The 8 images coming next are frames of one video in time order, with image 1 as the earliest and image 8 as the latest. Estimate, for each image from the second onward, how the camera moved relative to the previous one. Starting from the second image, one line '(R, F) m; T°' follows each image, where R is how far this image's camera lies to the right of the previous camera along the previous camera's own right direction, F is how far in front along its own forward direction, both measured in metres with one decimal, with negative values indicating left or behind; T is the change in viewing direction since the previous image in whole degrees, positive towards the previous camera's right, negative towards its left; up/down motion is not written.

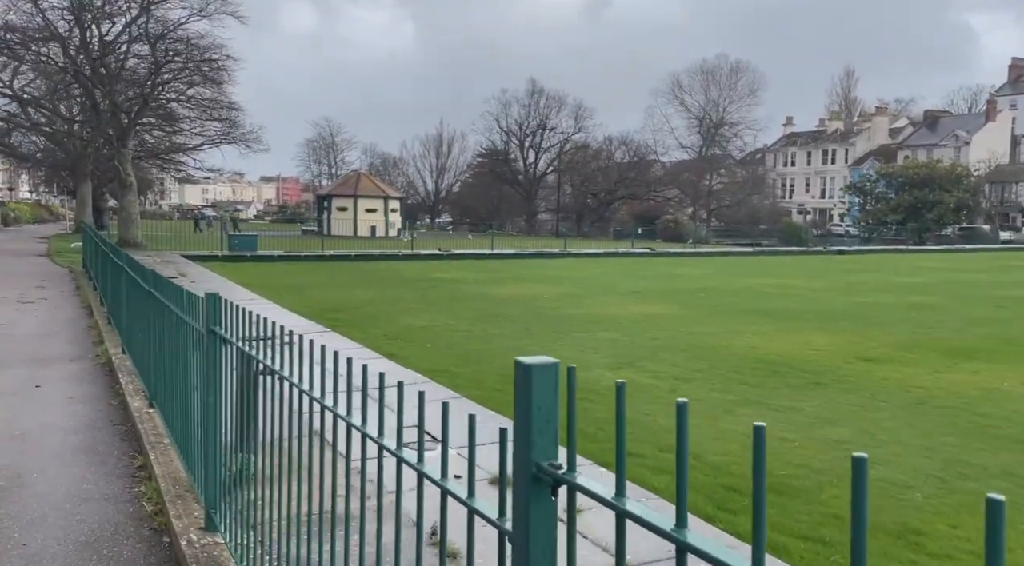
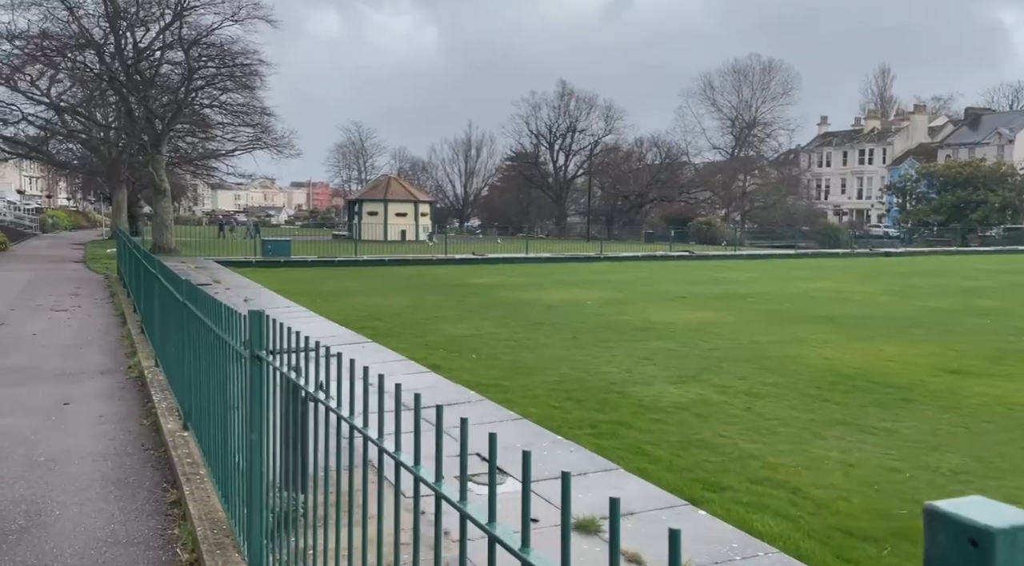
(-0.3, +0.6) m; -2°
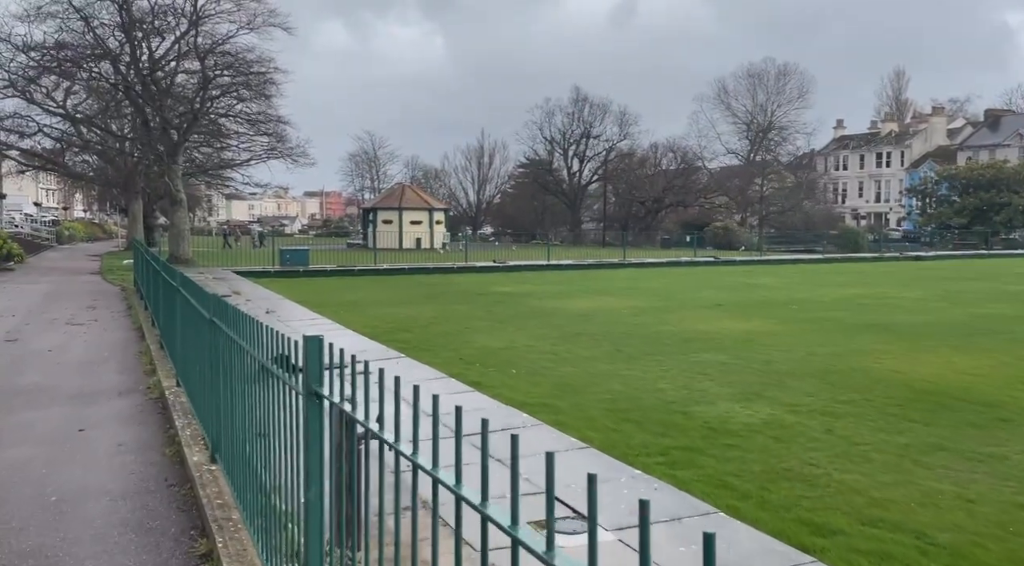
(-0.3, +0.7) m; -1°
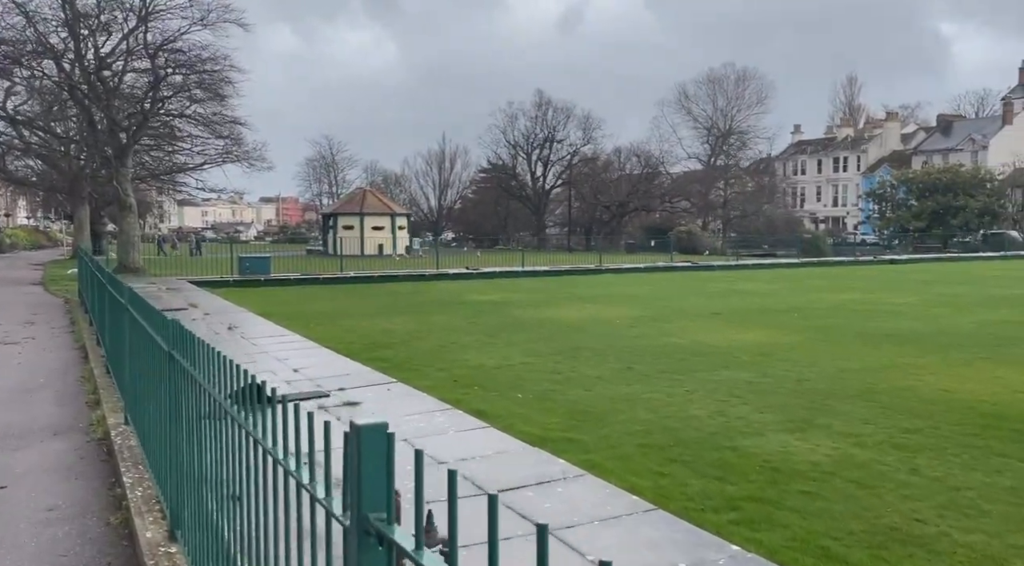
(-0.4, +1.2) m; +3°
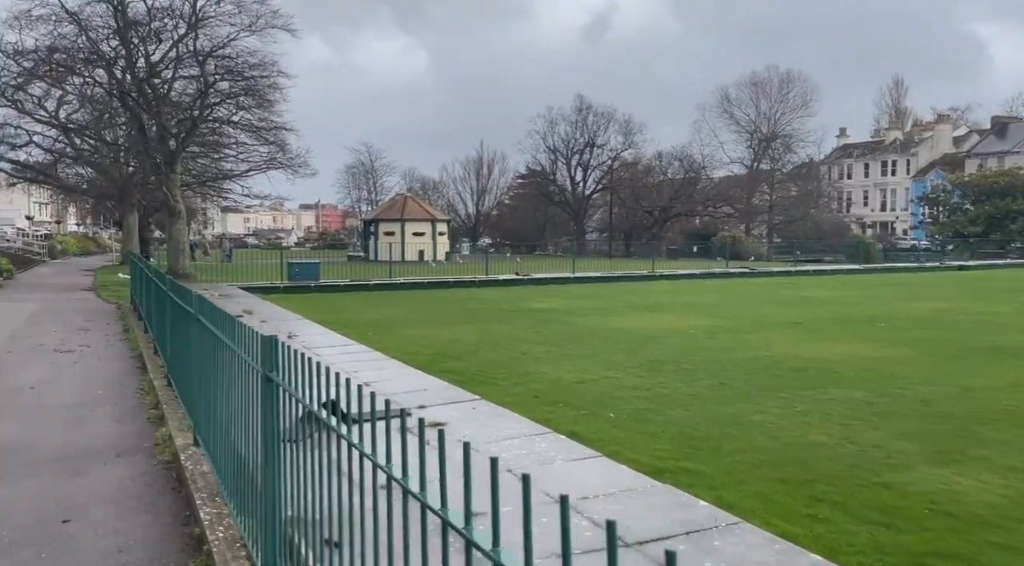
(-0.5, +0.7) m; -2°
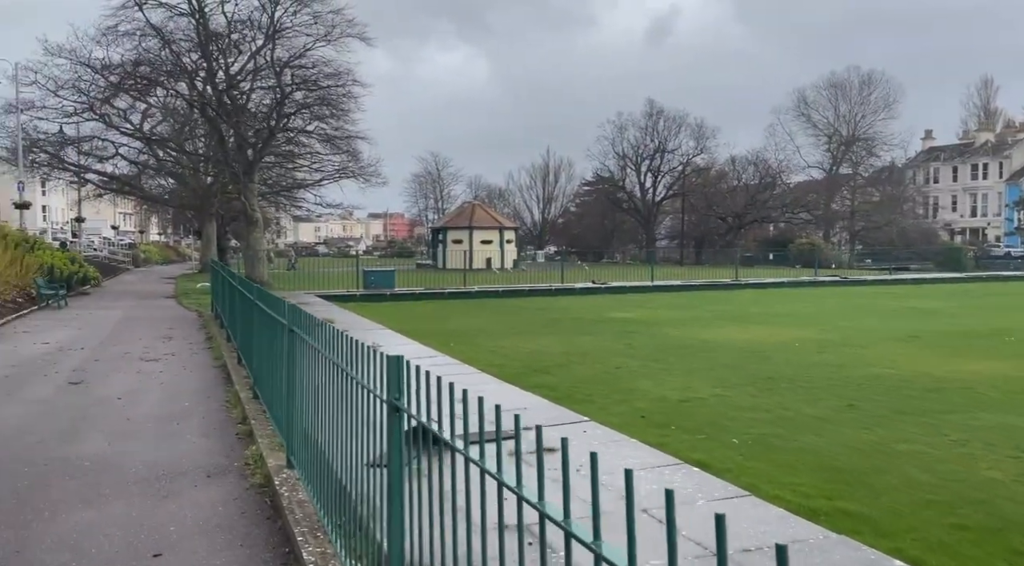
(-0.4, +0.6) m; -4°
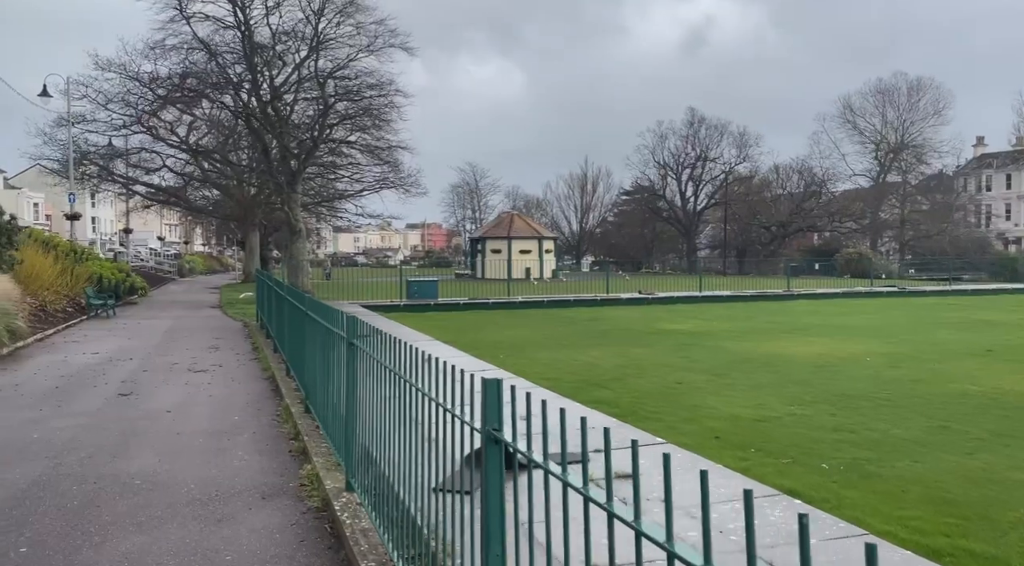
(-0.3, +0.4) m; -3°
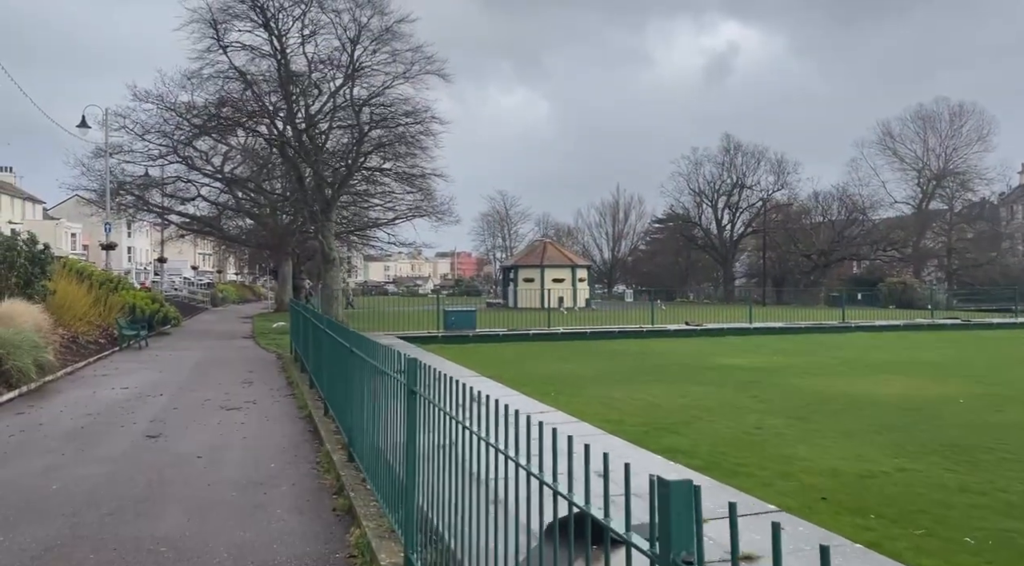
(-0.4, +0.9) m; -2°
